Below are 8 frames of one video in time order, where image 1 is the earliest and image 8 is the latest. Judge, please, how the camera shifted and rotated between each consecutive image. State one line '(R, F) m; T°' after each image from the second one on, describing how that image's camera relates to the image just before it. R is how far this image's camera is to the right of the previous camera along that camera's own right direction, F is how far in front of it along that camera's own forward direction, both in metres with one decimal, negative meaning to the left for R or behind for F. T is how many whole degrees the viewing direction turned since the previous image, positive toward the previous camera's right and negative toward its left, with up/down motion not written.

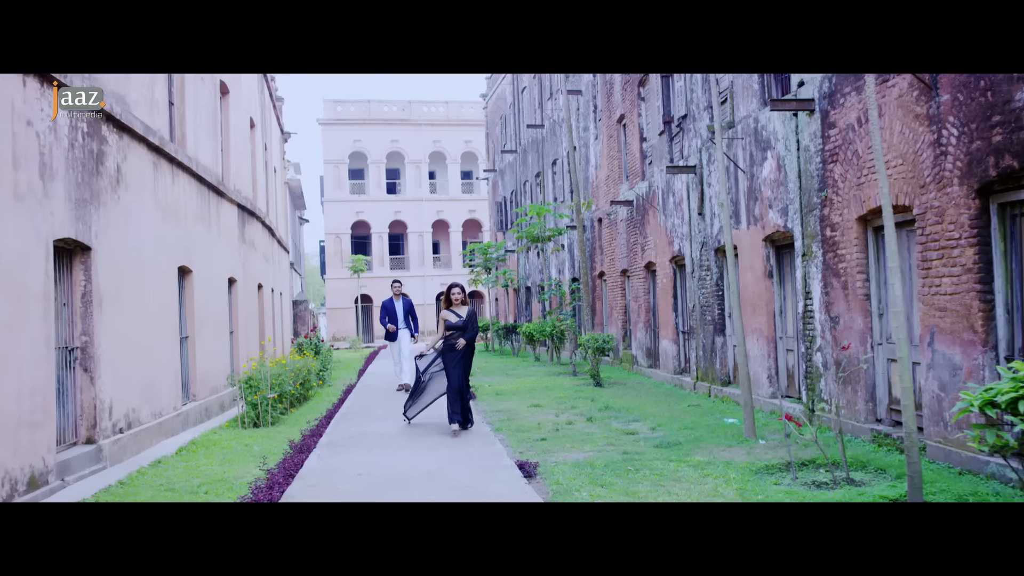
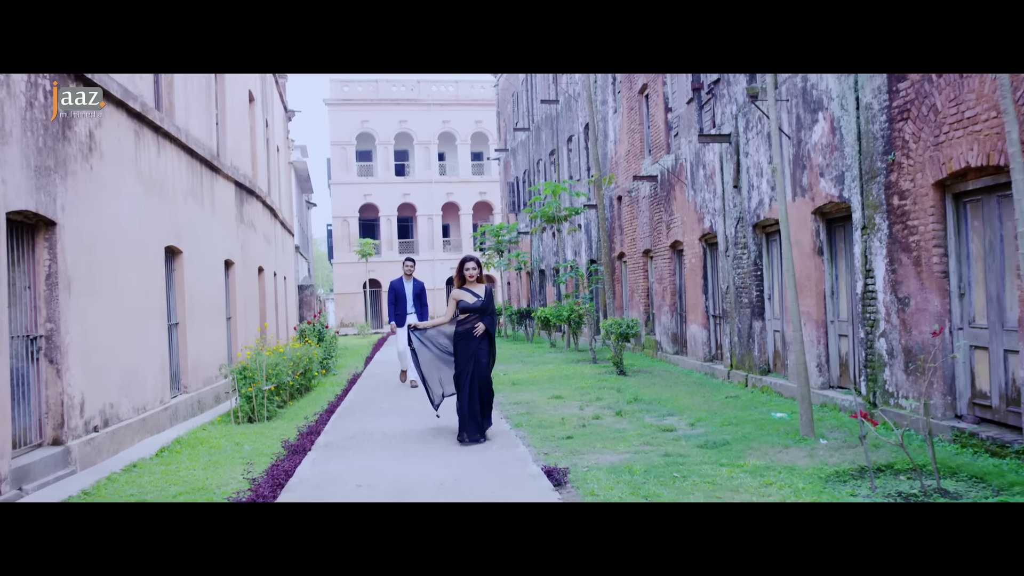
(-0.1, +1.0) m; -1°
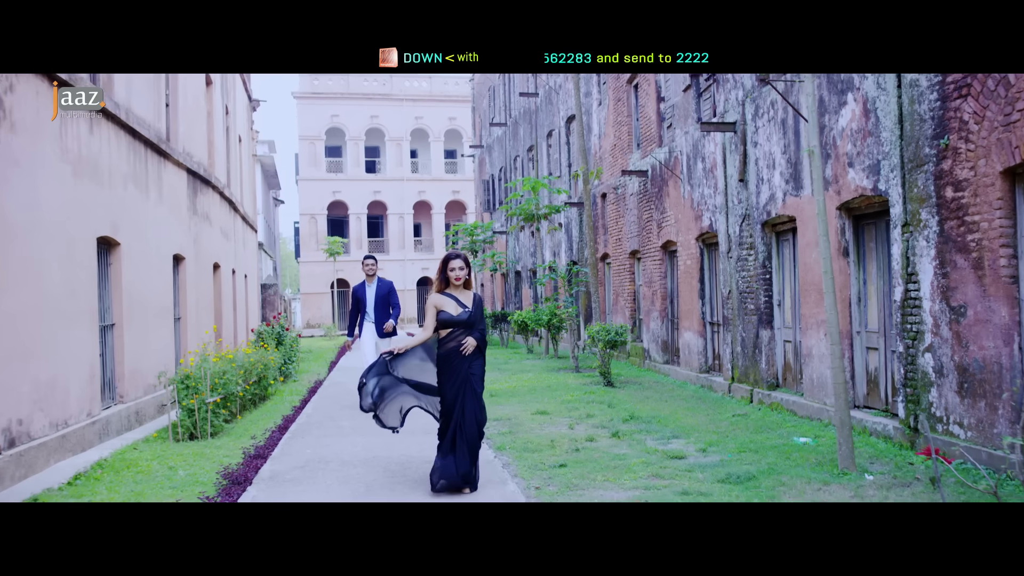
(-0.1, +1.2) m; +2°
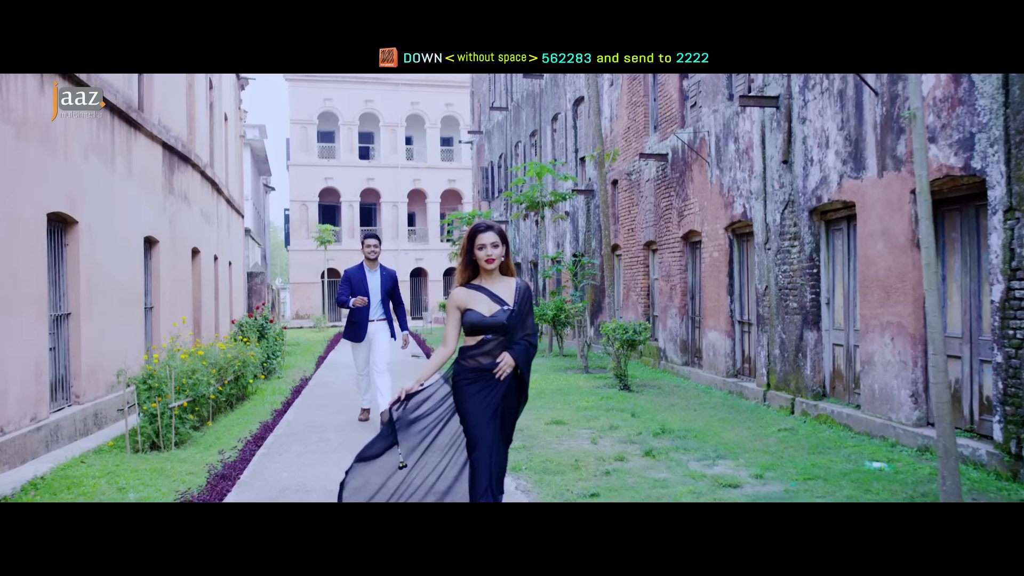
(-0.2, +1.2) m; +1°
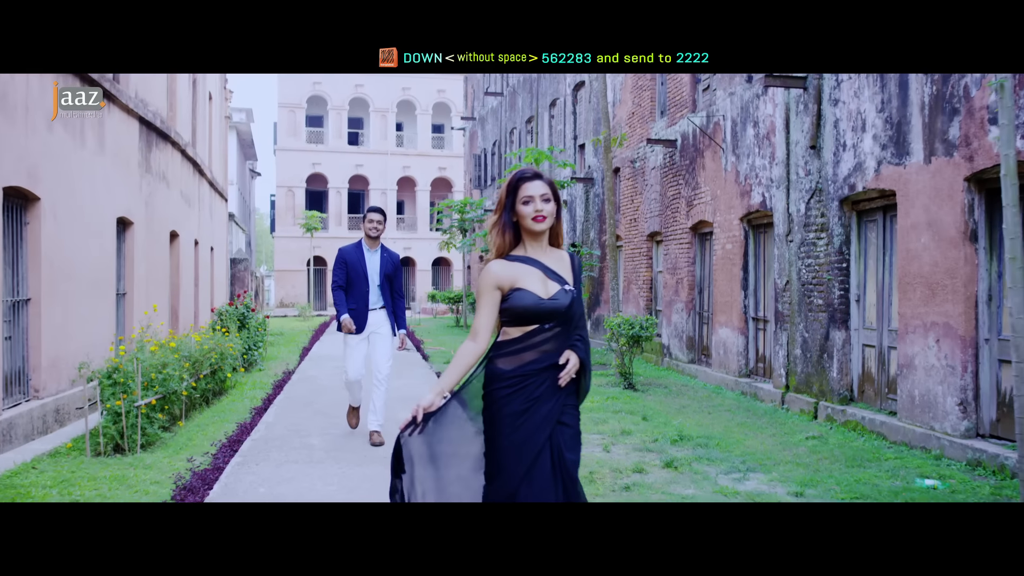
(-0.1, +0.7) m; +1°
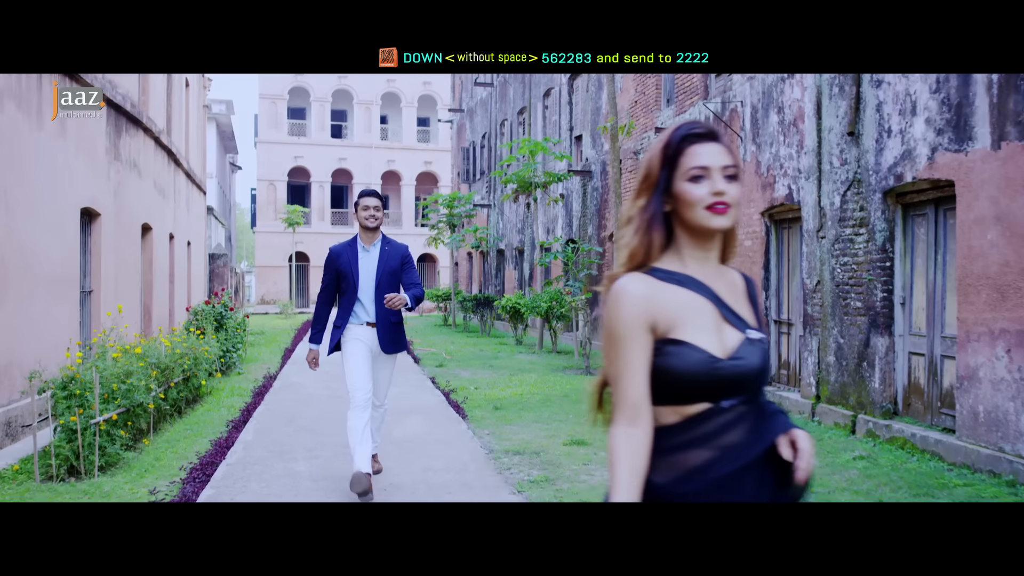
(-0.2, +0.8) m; +1°
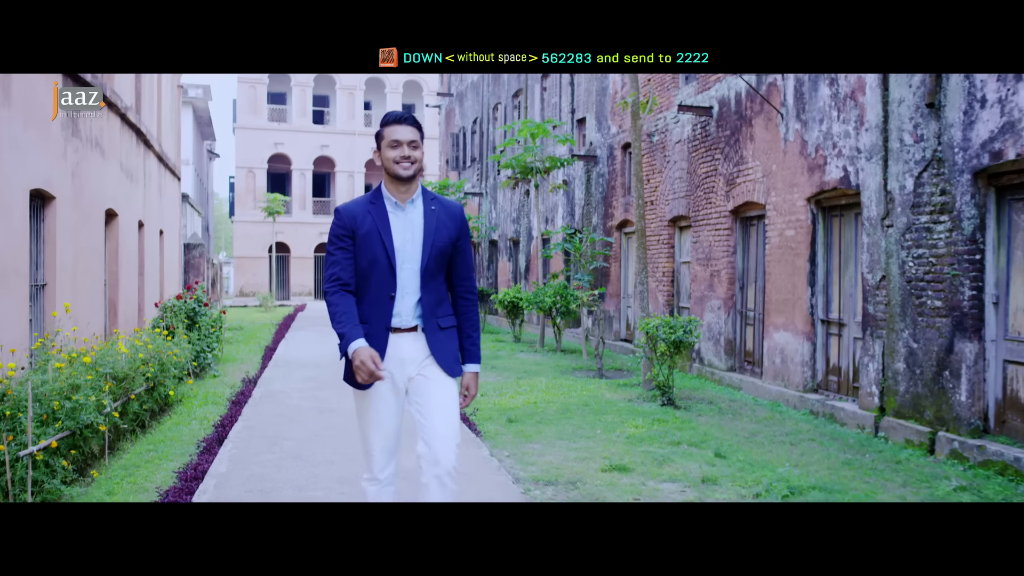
(-0.3, +1.1) m; +1°
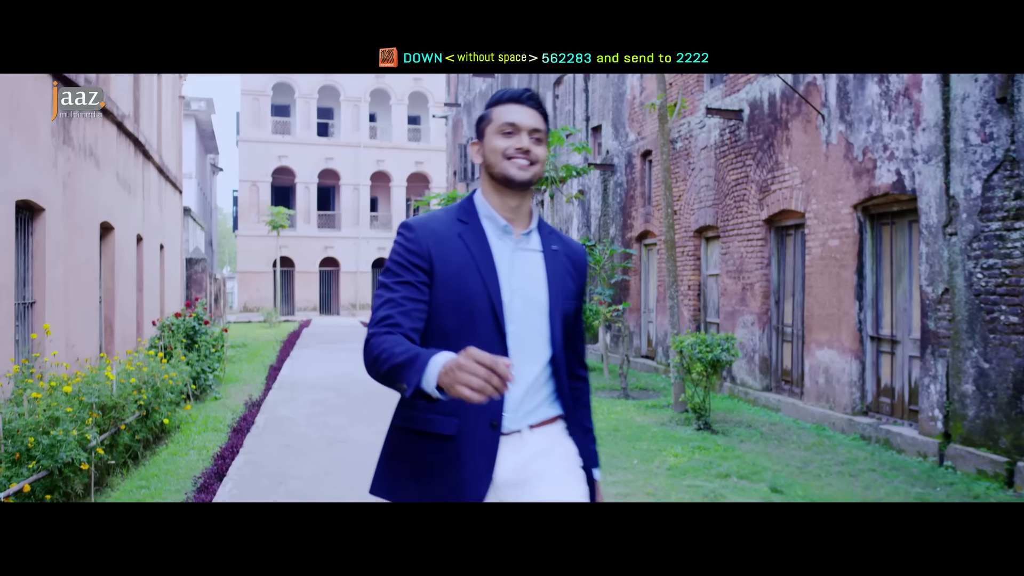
(-0.2, +0.6) m; 0°
